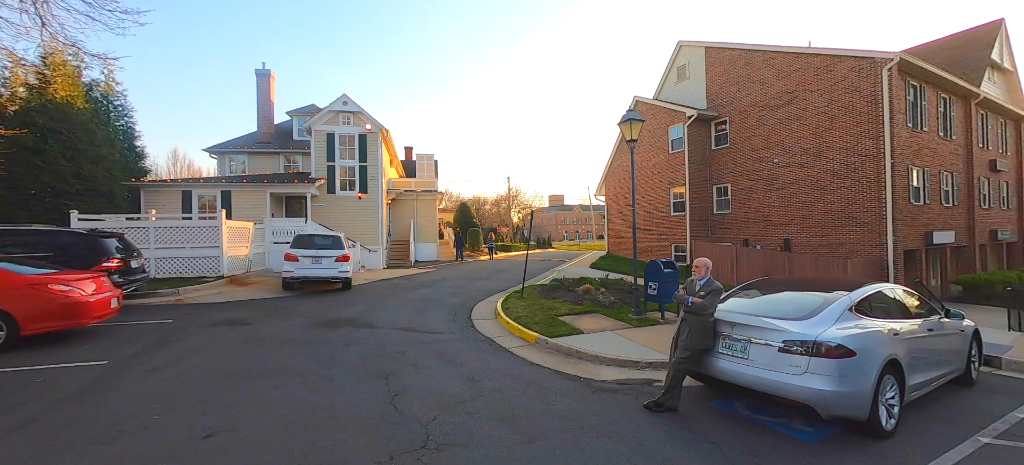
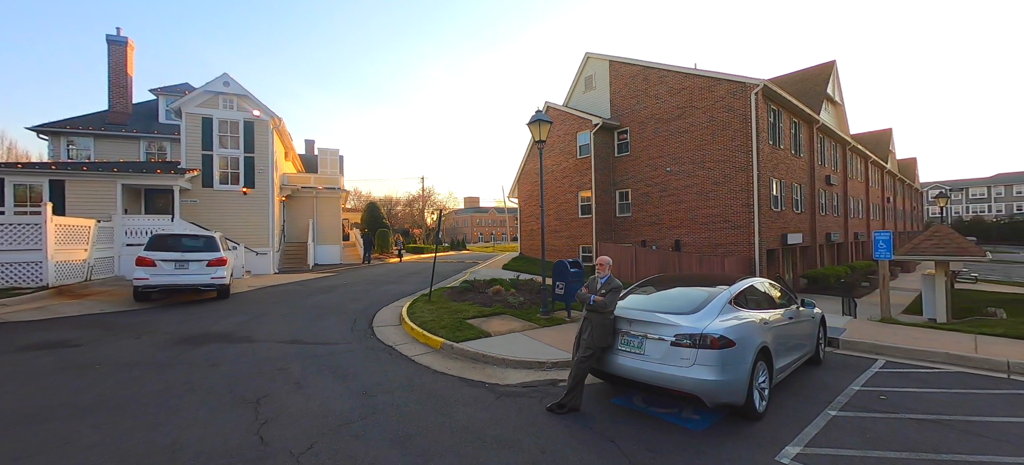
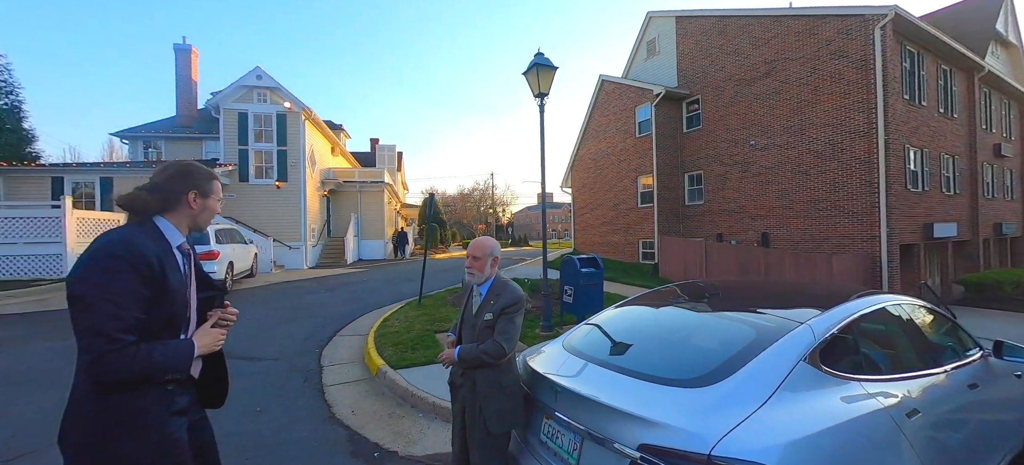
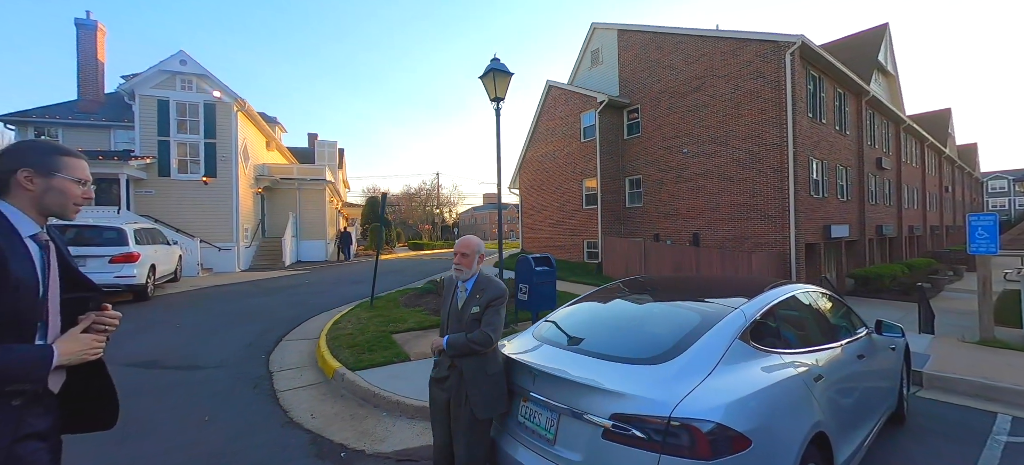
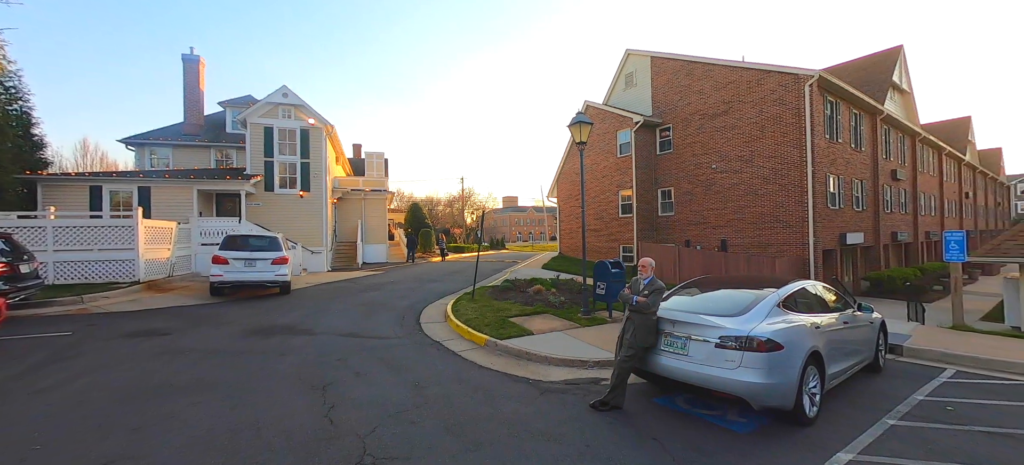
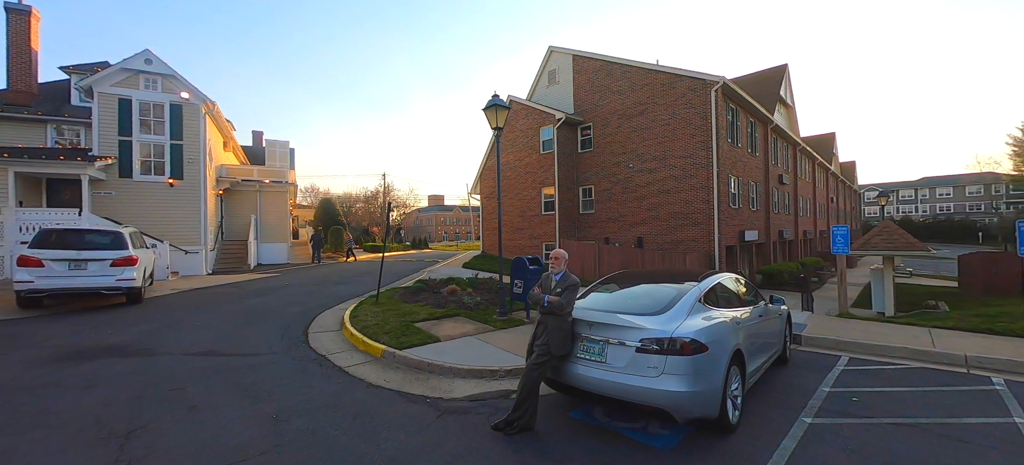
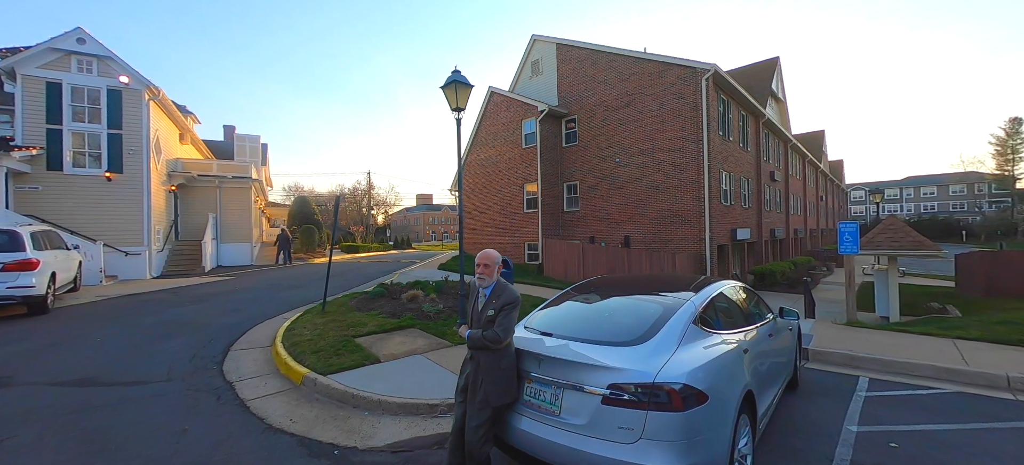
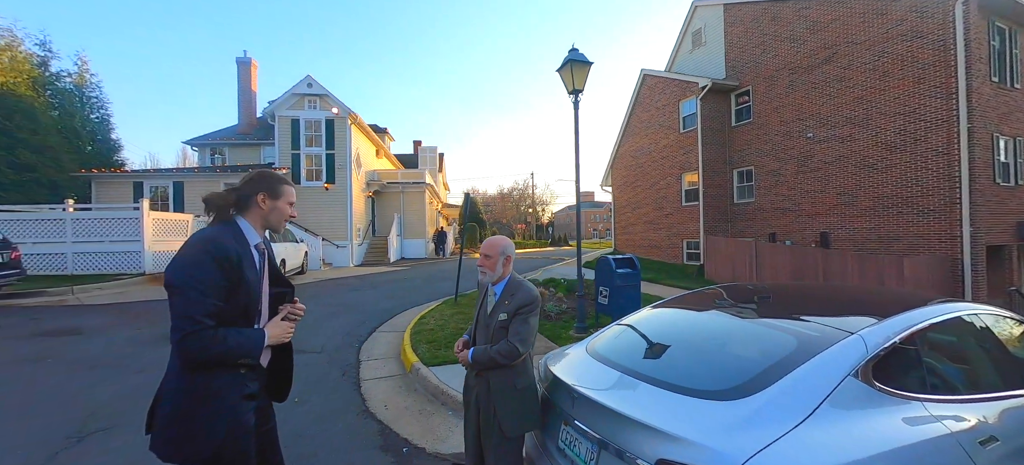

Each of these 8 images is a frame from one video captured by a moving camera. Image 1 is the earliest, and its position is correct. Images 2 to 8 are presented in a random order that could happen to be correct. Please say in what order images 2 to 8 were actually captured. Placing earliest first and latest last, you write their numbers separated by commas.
5, 2, 6, 7, 4, 3, 8
